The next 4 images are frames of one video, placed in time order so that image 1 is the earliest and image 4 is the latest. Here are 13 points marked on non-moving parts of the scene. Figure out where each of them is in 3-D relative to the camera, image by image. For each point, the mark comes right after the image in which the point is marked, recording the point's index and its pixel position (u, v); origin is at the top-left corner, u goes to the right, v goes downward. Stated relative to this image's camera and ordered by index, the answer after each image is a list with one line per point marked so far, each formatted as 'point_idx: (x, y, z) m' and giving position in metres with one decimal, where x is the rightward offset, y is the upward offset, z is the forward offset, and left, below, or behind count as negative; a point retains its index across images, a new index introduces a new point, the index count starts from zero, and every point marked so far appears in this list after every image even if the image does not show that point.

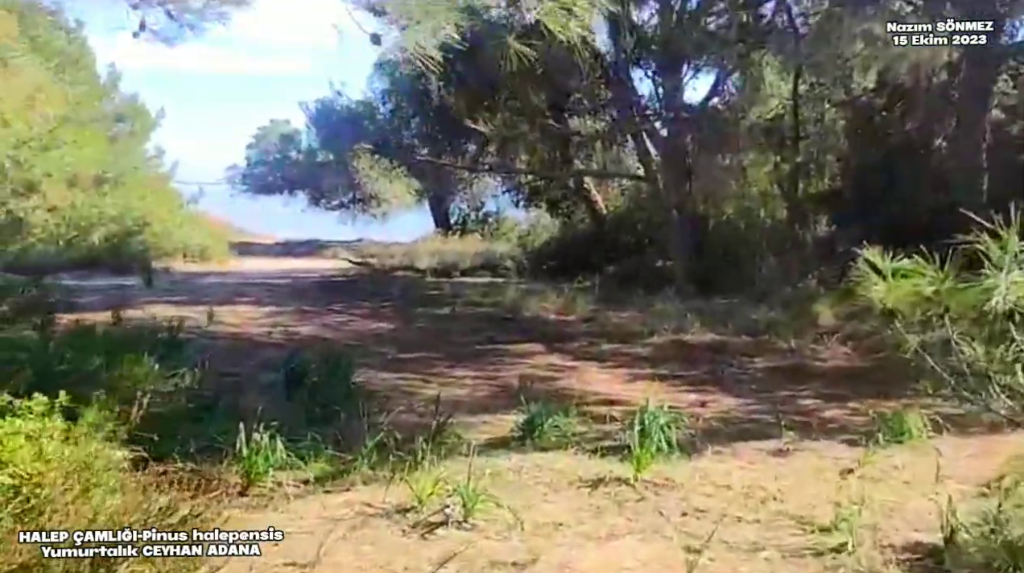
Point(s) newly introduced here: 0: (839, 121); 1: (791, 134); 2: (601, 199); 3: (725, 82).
0: (+1.7, +0.9, +6.5) m
1: (+1.6, +0.9, +7.0) m
2: (+0.6, +0.6, +8.5) m
3: (+1.1, +1.1, +6.5) m
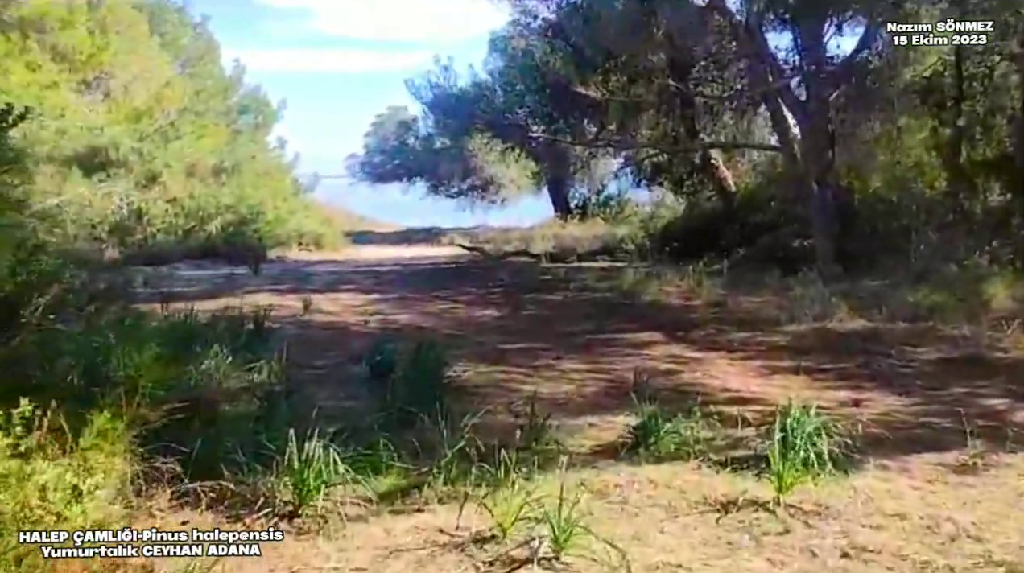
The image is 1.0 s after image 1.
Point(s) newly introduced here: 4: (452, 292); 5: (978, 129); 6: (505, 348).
0: (+2.3, +1.0, +5.8) m
1: (+2.2, +1.0, +6.2) m
2: (+1.4, +0.7, +7.9) m
3: (+1.7, +1.2, +5.8) m
4: (-0.3, 0.0, +6.2) m
5: (+2.3, +0.8, +6.3) m
6: (0.0, -0.2, +4.6) m
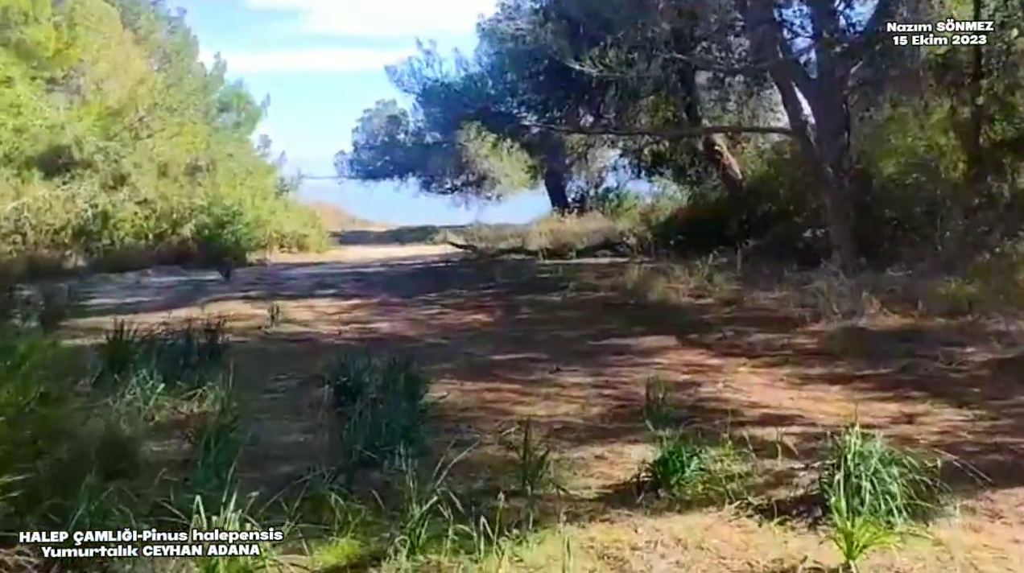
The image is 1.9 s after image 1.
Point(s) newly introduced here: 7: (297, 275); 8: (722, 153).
0: (+2.2, +1.0, +5.3) m
1: (+2.1, +1.0, +5.7) m
2: (+1.3, +0.7, +7.4) m
3: (+1.6, +1.2, +5.3) m
4: (-0.3, 0.0, +5.7) m
5: (+2.3, +0.8, +5.8) m
6: (0.0, -0.2, +4.2) m
7: (-1.3, +0.1, +7.2) m
8: (+1.3, +0.8, +7.5) m
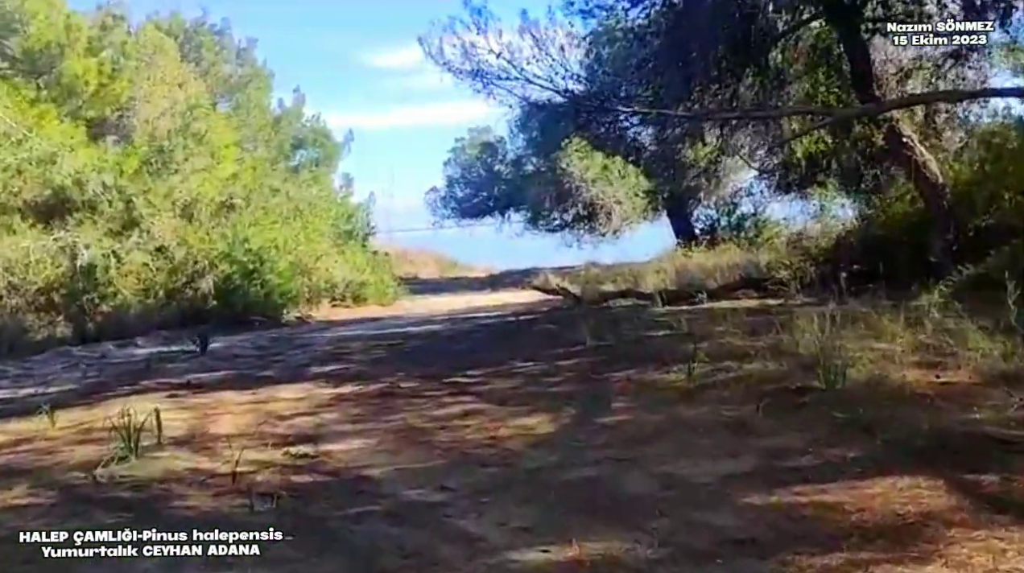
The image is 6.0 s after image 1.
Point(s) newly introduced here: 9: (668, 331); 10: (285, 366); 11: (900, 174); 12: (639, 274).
0: (+2.4, +0.9, +3.0) m
1: (+2.4, +0.9, +3.5) m
2: (+1.7, +0.5, +5.2) m
3: (+1.8, +1.1, +3.1) m
4: (-0.1, -0.2, +3.7) m
5: (+2.5, +0.7, +3.5) m
6: (+0.1, -0.4, +2.1) m
7: (-0.8, -0.2, +5.2) m
8: (+1.7, +0.6, +5.3) m
9: (+0.6, -0.2, +4.6) m
10: (-0.8, -0.3, +4.1) m
11: (+1.7, +0.5, +5.5) m
12: (+0.7, +0.1, +6.9) m
